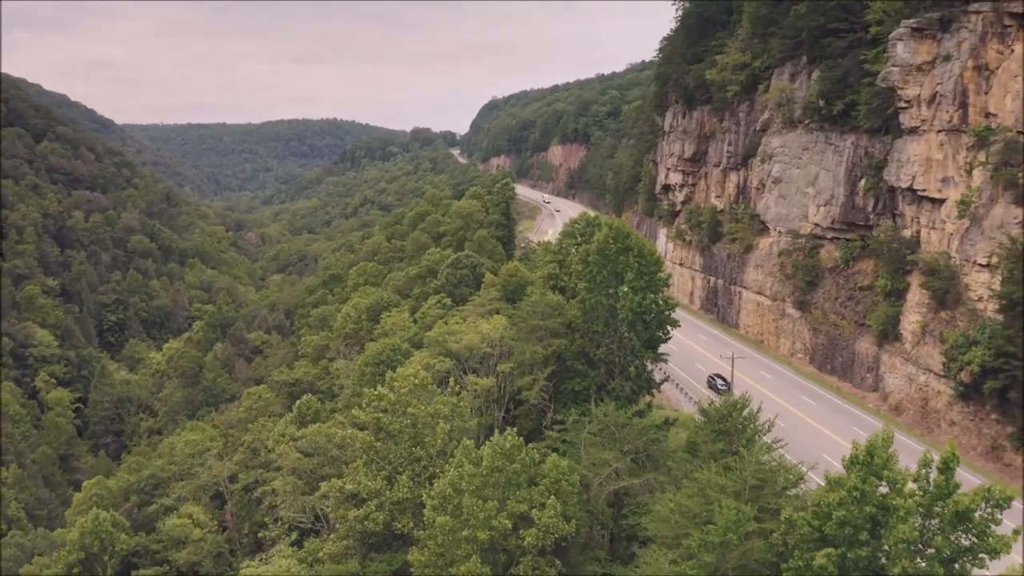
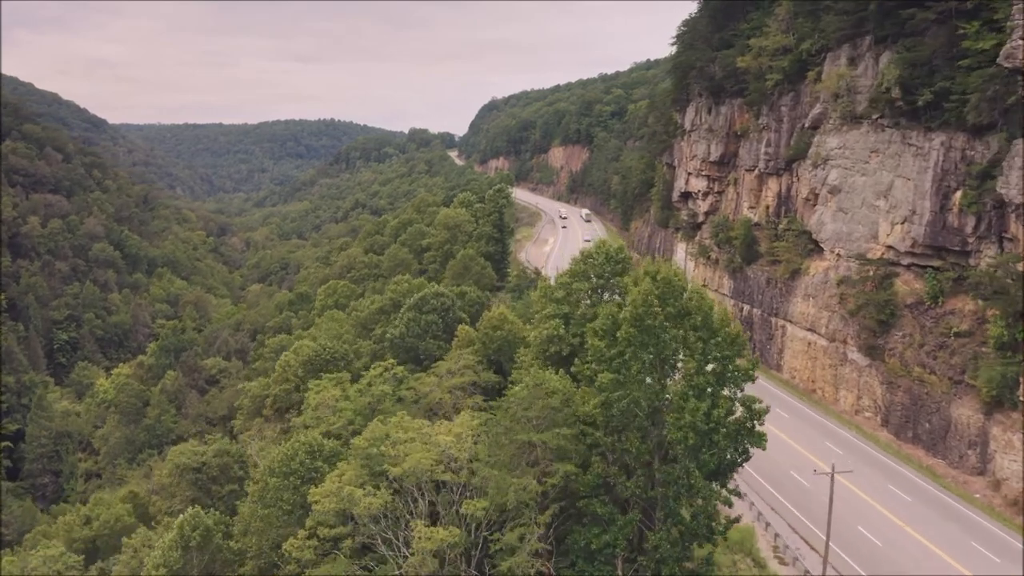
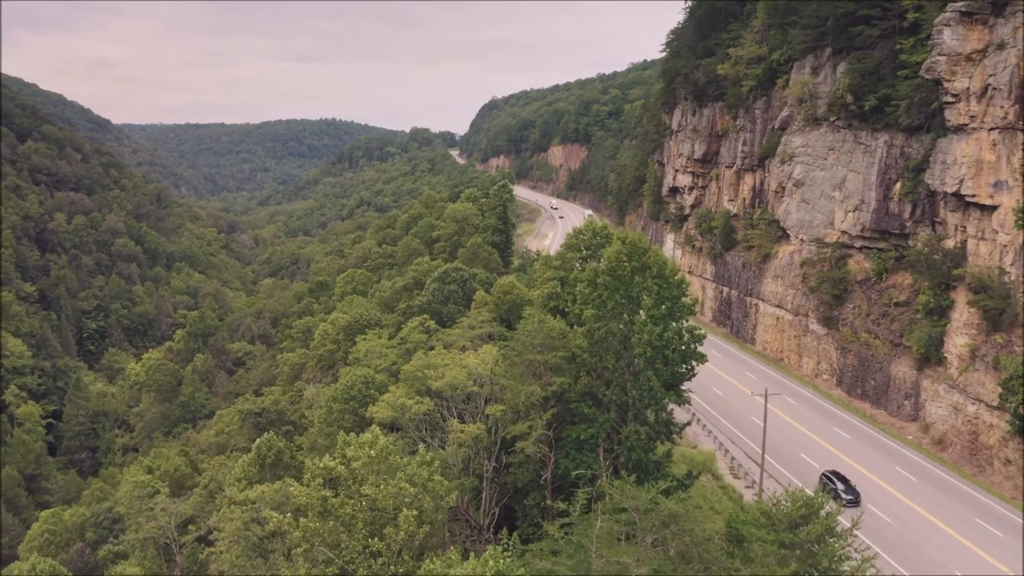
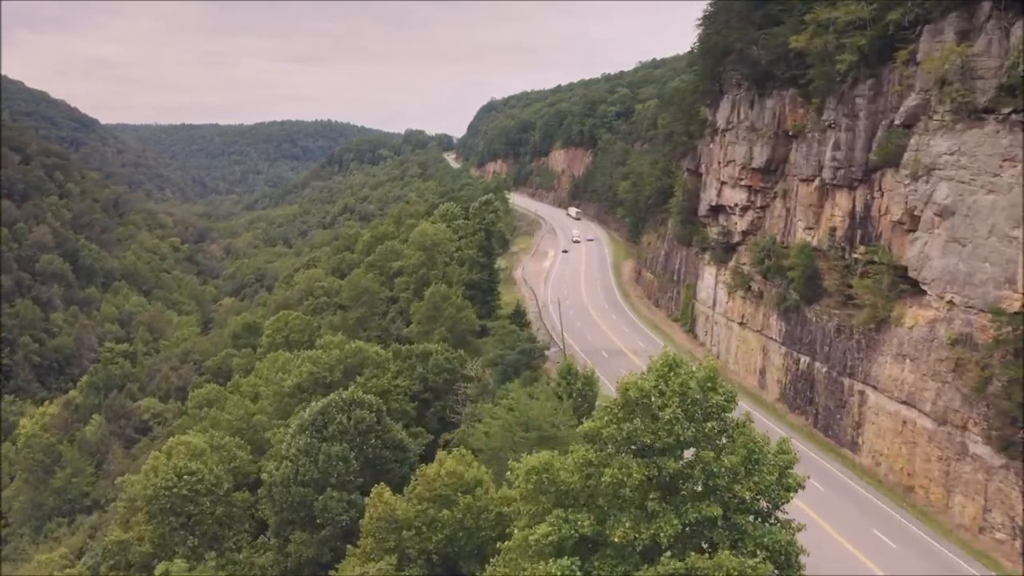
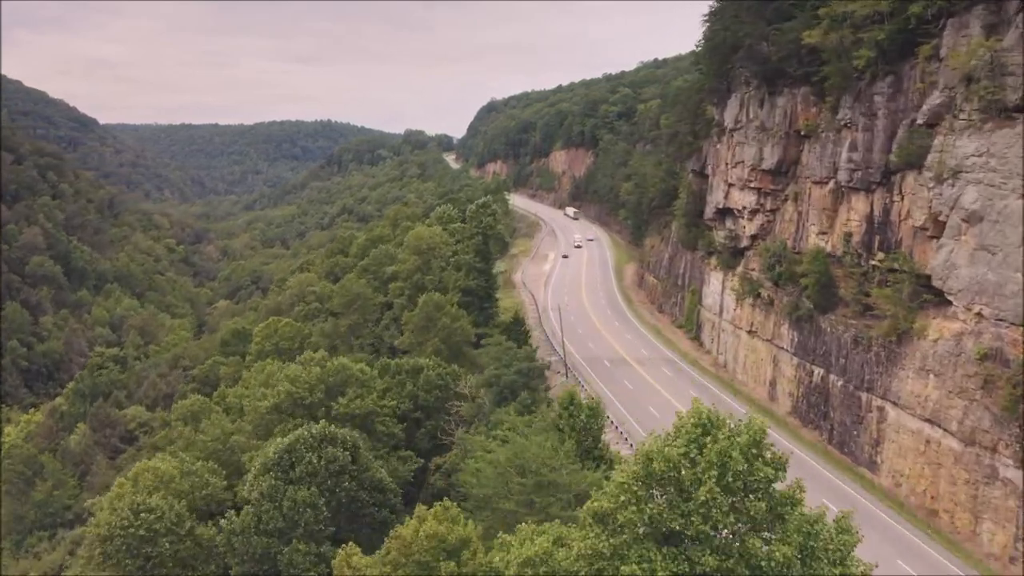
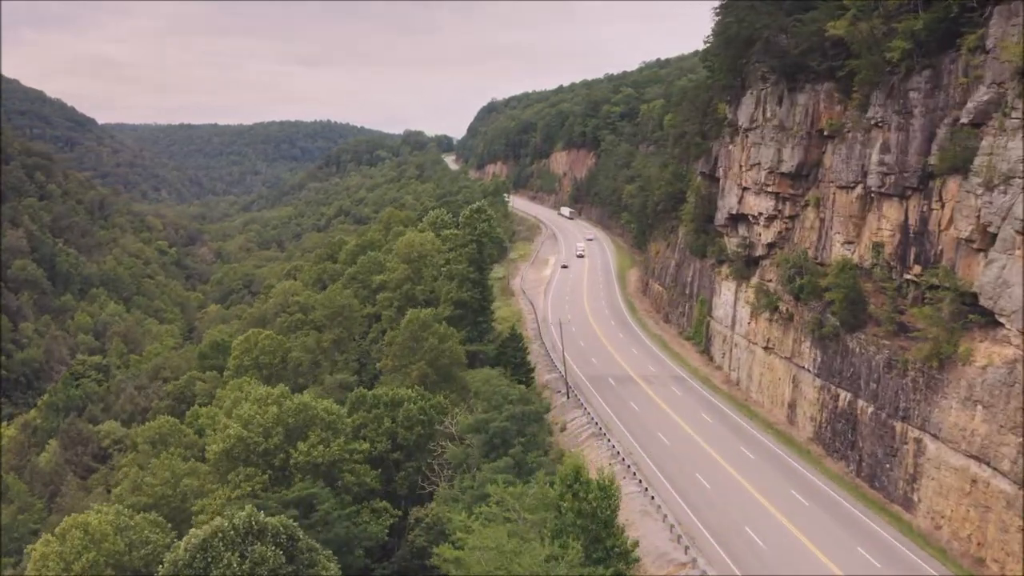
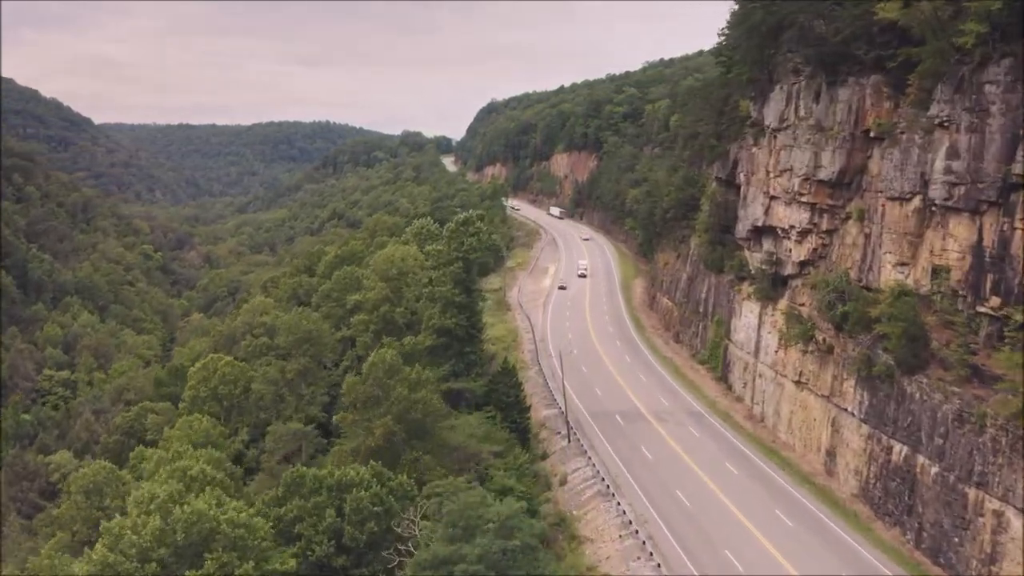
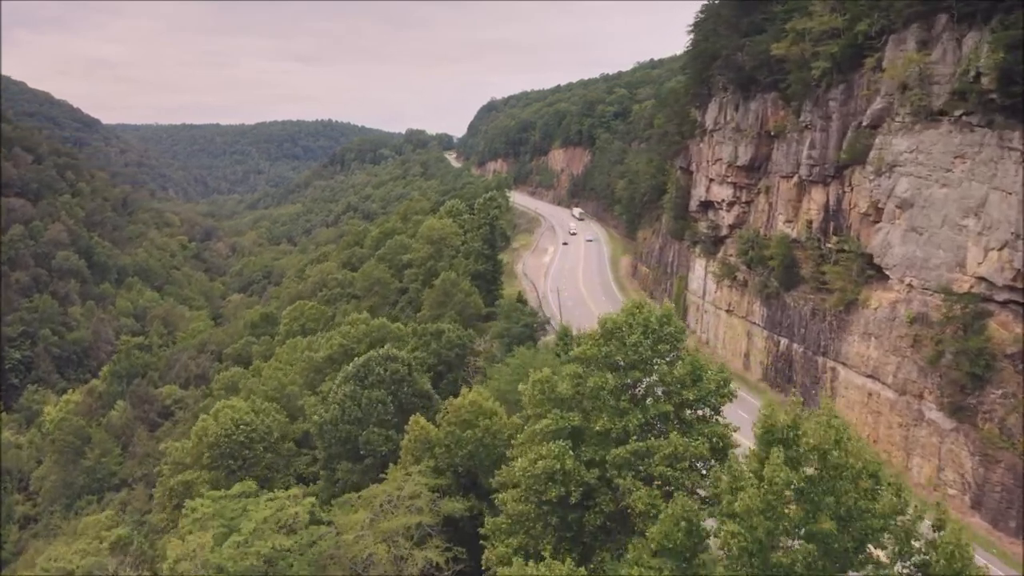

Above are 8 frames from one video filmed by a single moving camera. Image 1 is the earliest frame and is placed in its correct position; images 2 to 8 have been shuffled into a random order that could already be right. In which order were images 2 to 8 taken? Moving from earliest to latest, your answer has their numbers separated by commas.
3, 2, 8, 4, 5, 6, 7
